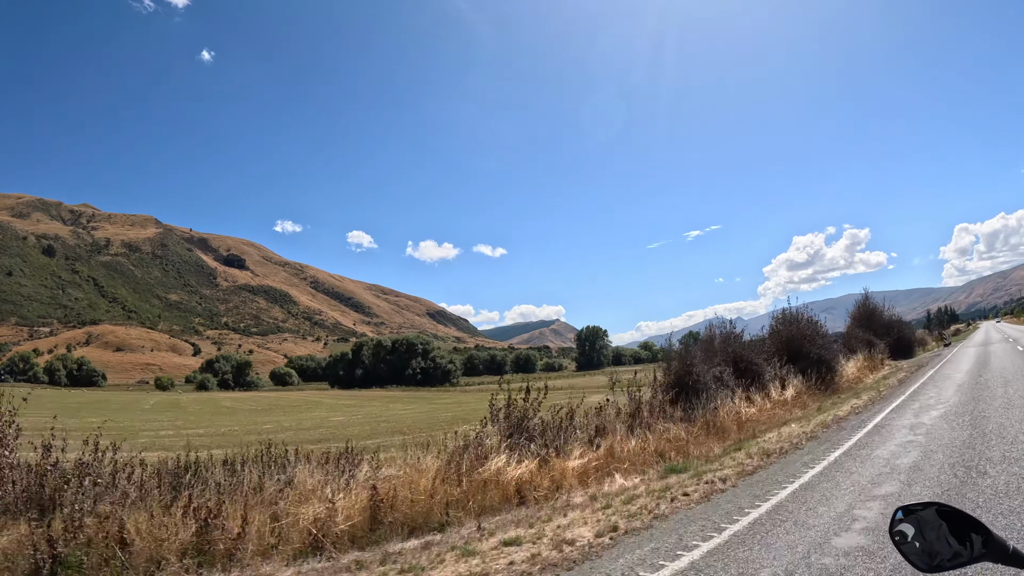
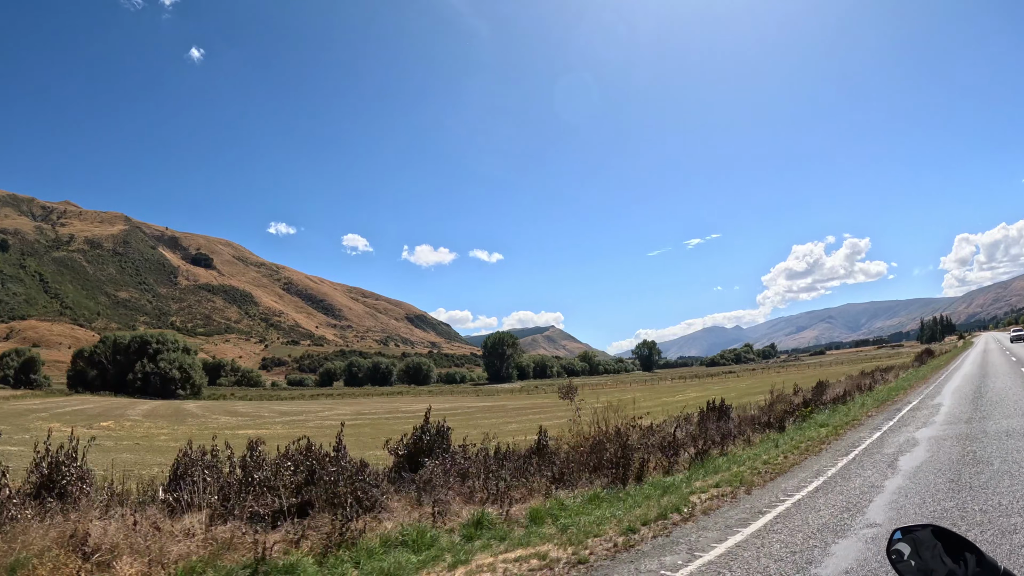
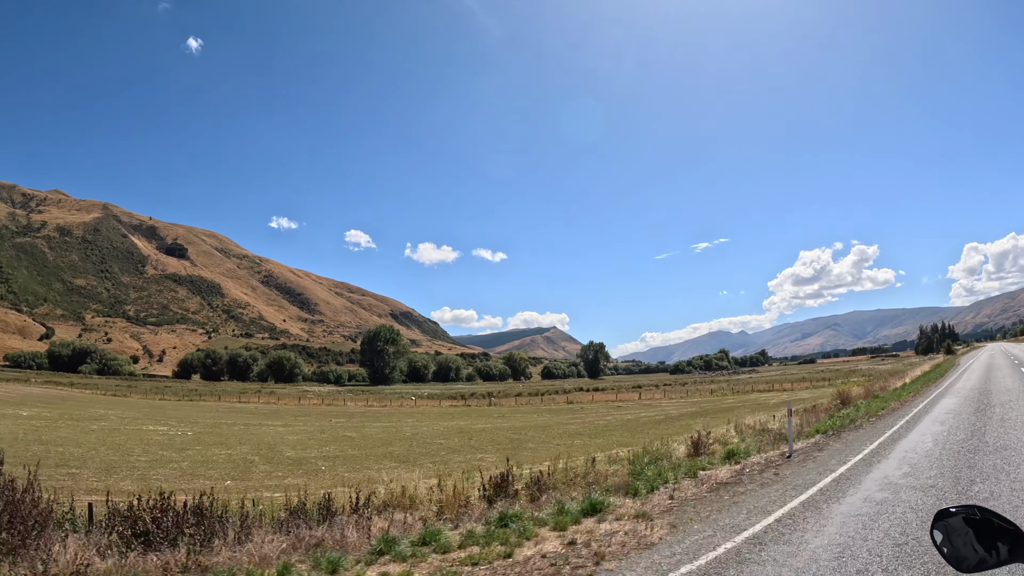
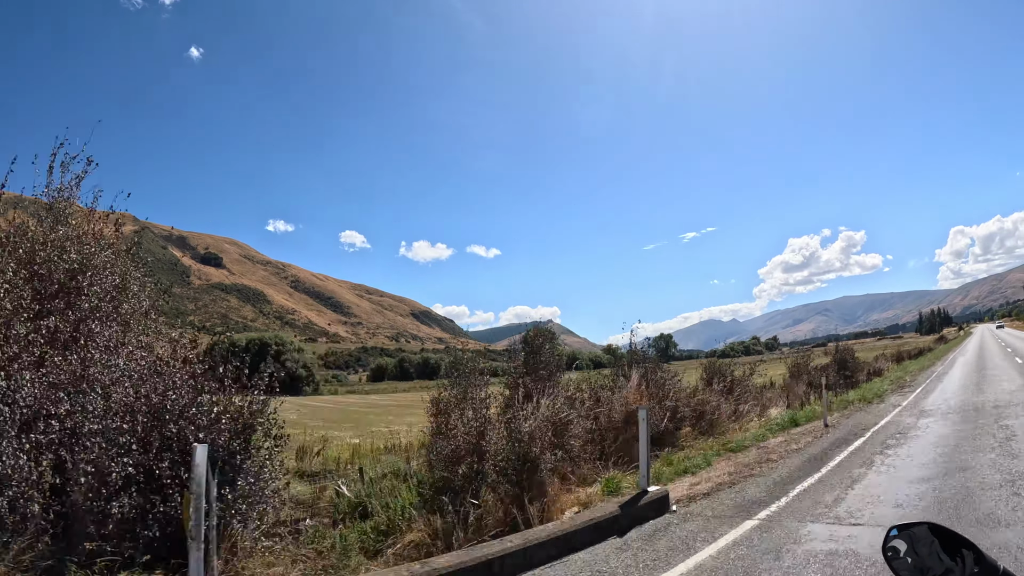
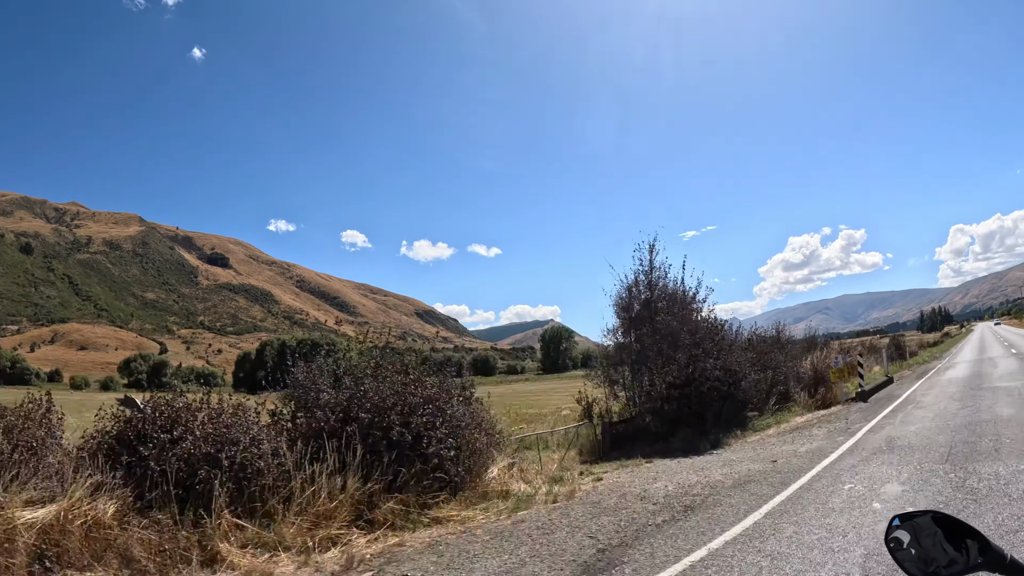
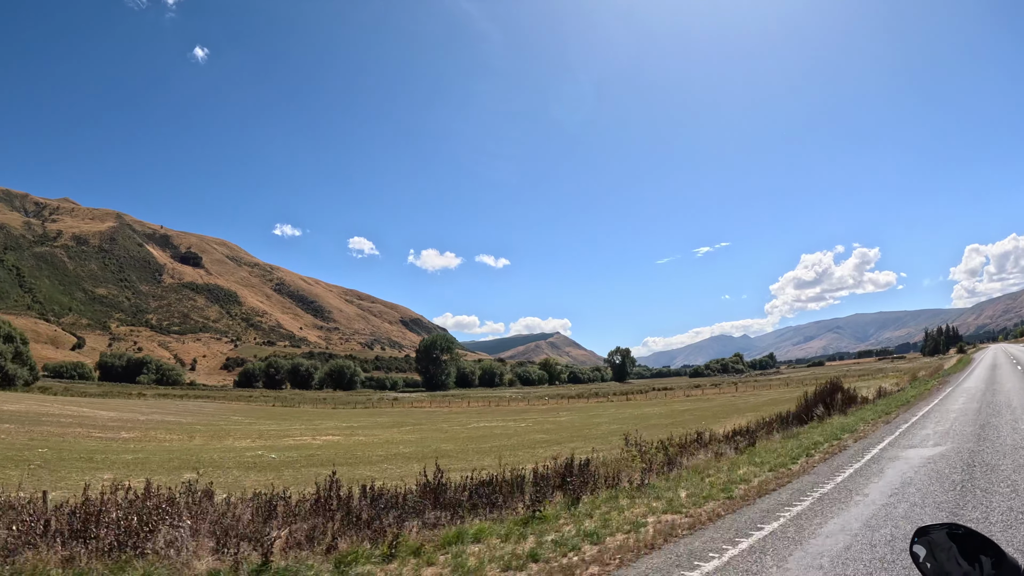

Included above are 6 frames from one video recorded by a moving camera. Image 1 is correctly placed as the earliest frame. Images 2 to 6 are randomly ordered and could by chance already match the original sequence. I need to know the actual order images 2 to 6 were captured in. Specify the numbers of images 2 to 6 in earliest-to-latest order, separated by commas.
5, 4, 2, 6, 3
